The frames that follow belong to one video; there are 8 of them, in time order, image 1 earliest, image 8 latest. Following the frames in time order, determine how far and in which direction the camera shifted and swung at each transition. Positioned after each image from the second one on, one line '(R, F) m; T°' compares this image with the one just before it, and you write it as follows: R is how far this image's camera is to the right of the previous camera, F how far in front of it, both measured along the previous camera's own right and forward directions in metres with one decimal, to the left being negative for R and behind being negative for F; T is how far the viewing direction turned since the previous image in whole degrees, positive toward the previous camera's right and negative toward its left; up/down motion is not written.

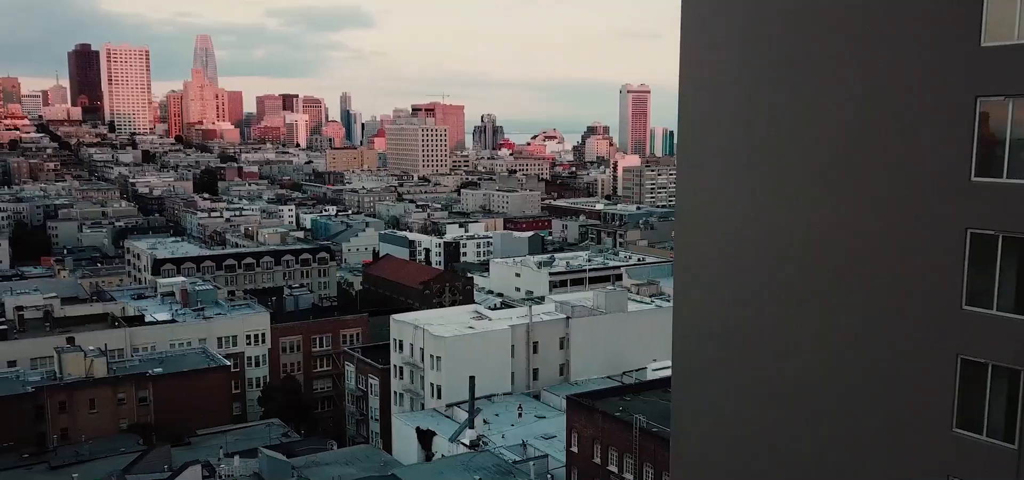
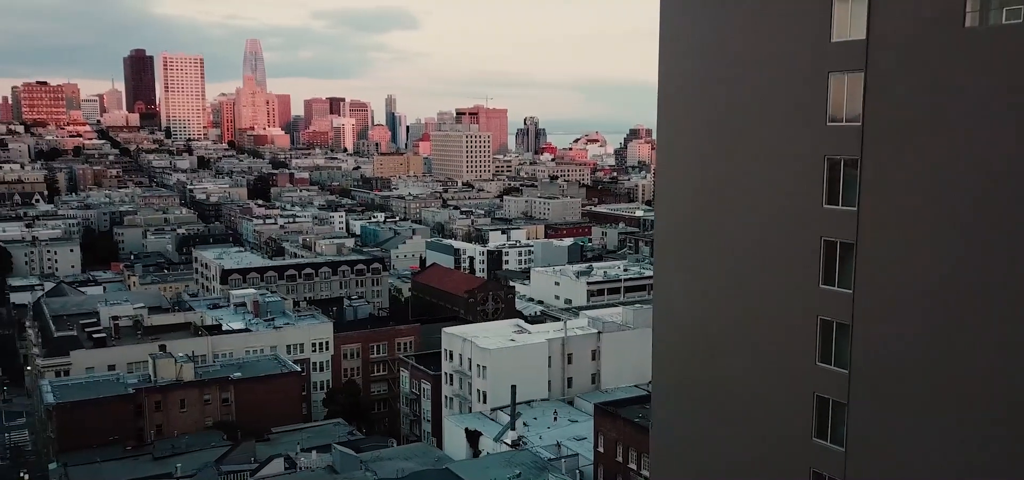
(+0.2, -3.5) m; -3°
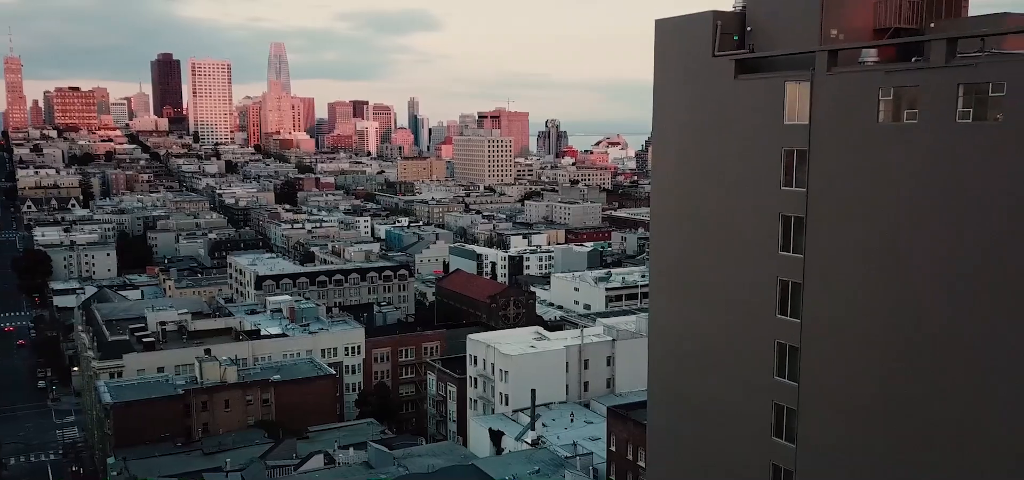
(0.0, -2.3) m; -1°
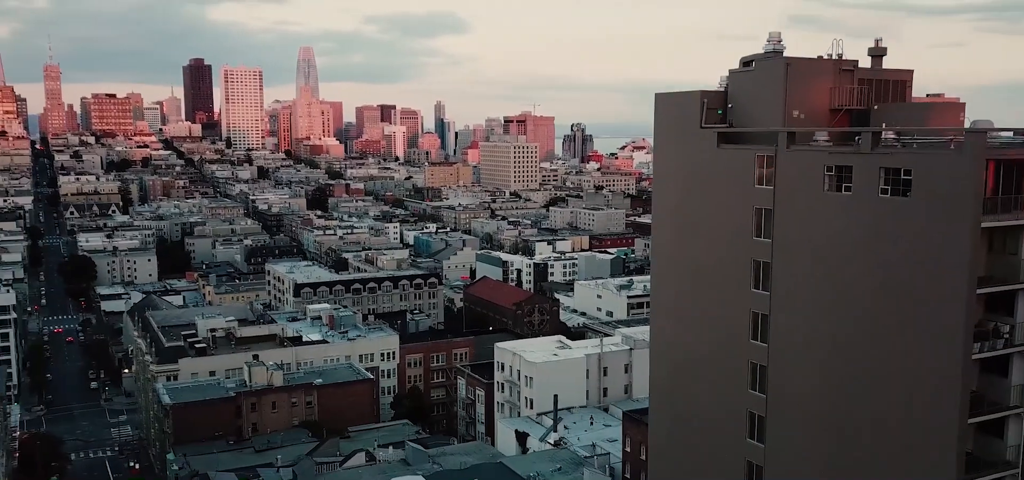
(0.0, -2.7) m; -2°
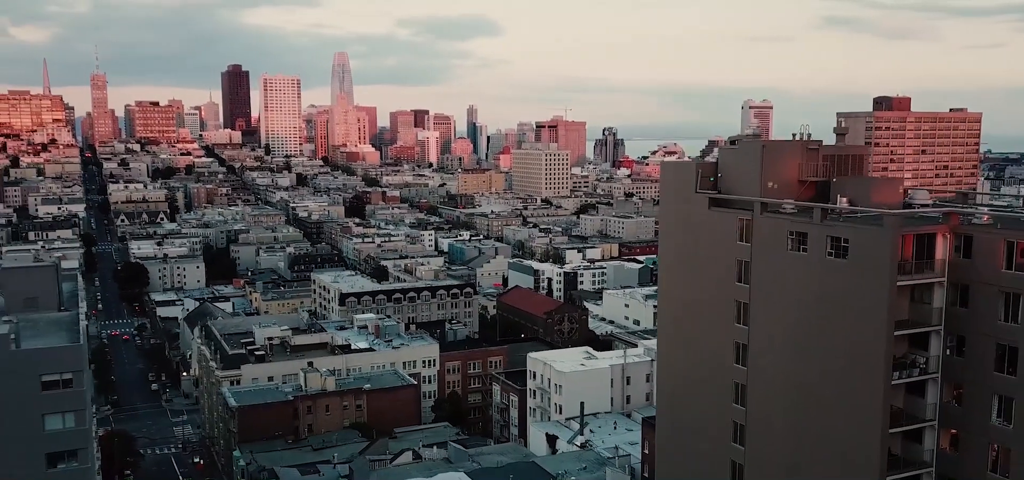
(0.0, -3.6) m; -2°
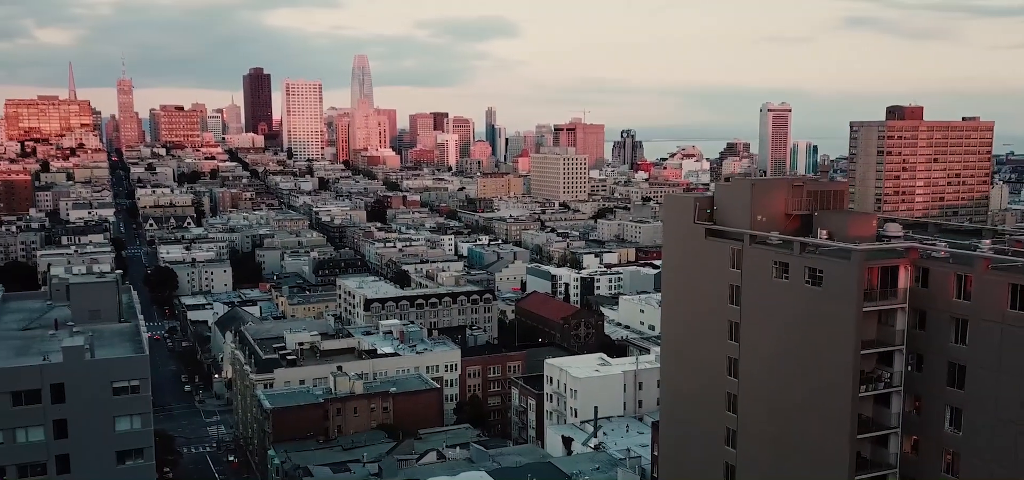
(0.0, -2.3) m; -1°
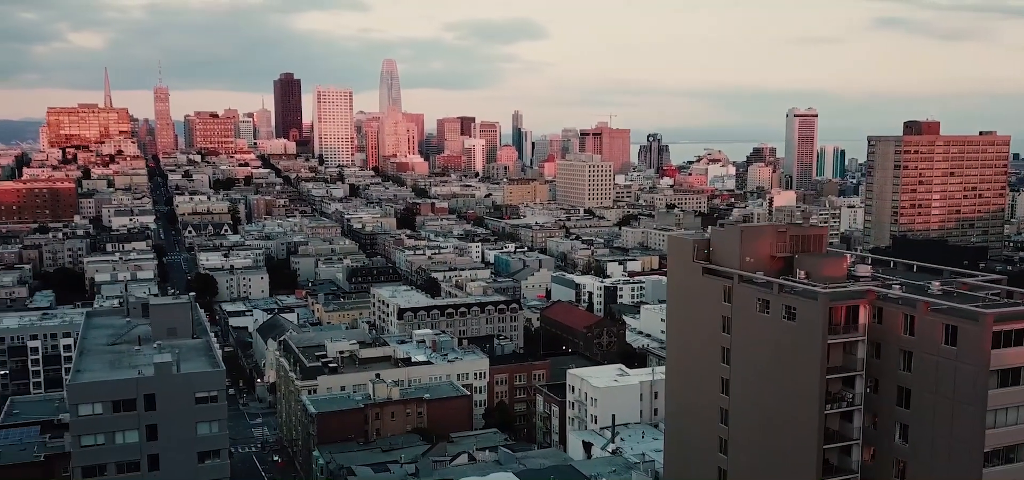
(0.0, -3.5) m; -2°
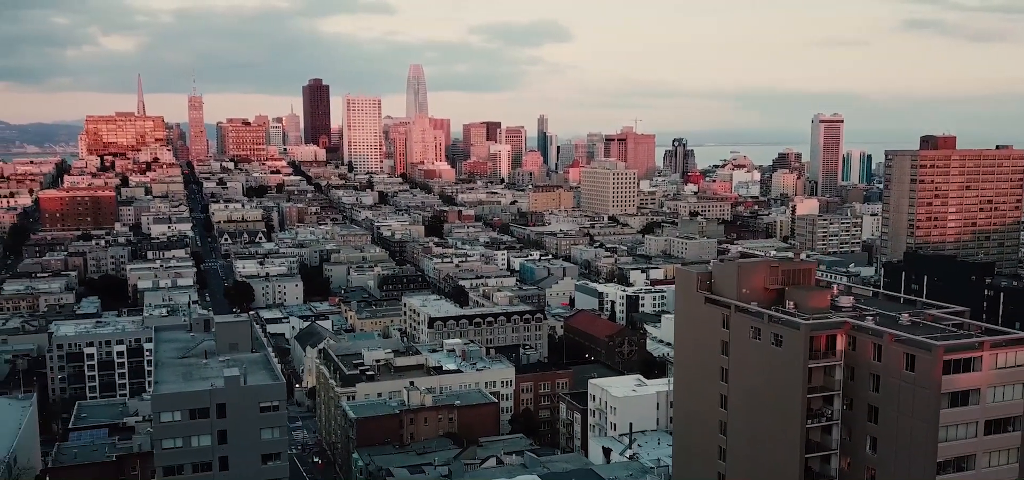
(0.0, -3.5) m; -2°
